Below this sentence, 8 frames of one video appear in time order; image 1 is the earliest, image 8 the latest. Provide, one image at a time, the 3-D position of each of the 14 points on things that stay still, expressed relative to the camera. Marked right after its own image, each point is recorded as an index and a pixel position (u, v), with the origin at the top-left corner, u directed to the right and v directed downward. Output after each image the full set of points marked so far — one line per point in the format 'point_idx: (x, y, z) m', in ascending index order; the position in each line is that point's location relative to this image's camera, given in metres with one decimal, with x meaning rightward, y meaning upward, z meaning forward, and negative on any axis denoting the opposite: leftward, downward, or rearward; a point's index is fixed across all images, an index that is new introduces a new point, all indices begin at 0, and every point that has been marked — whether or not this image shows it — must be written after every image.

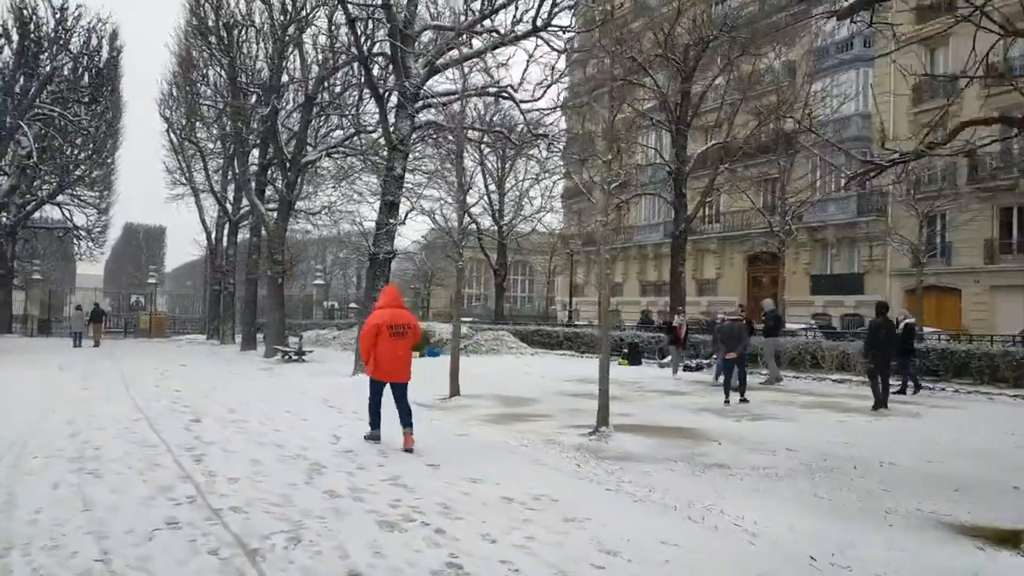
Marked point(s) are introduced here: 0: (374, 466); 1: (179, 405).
0: (-1.2, -1.6, +6.5) m
1: (-4.7, -1.6, +10.1) m
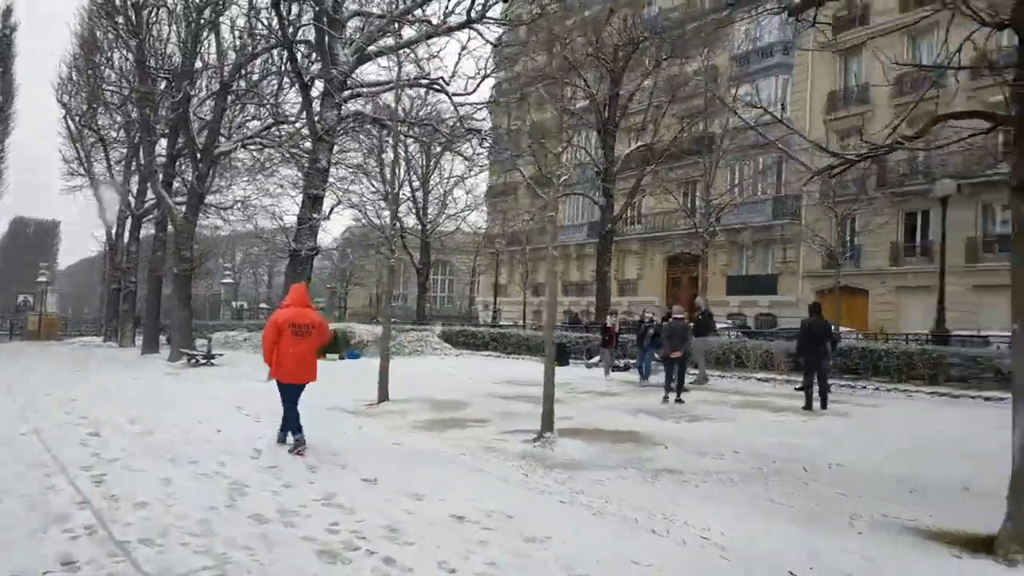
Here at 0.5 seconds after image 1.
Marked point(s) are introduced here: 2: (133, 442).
0: (-1.7, -1.6, +5.9) m
1: (-5.5, -1.6, +9.1) m
2: (-3.9, -1.6, +7.5) m
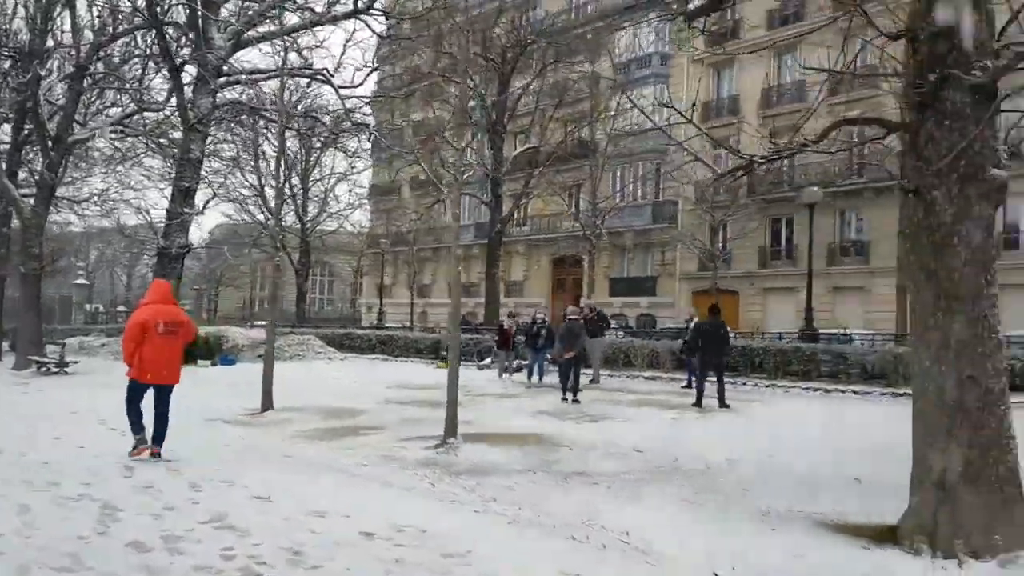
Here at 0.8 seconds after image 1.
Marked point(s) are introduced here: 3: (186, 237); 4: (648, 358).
0: (-2.4, -1.6, +5.3) m
1: (-6.7, -1.6, +7.9) m
2: (-4.8, -1.5, +6.5) m
3: (-6.1, +0.9, +13.5) m
4: (+3.0, -1.5, +15.9) m
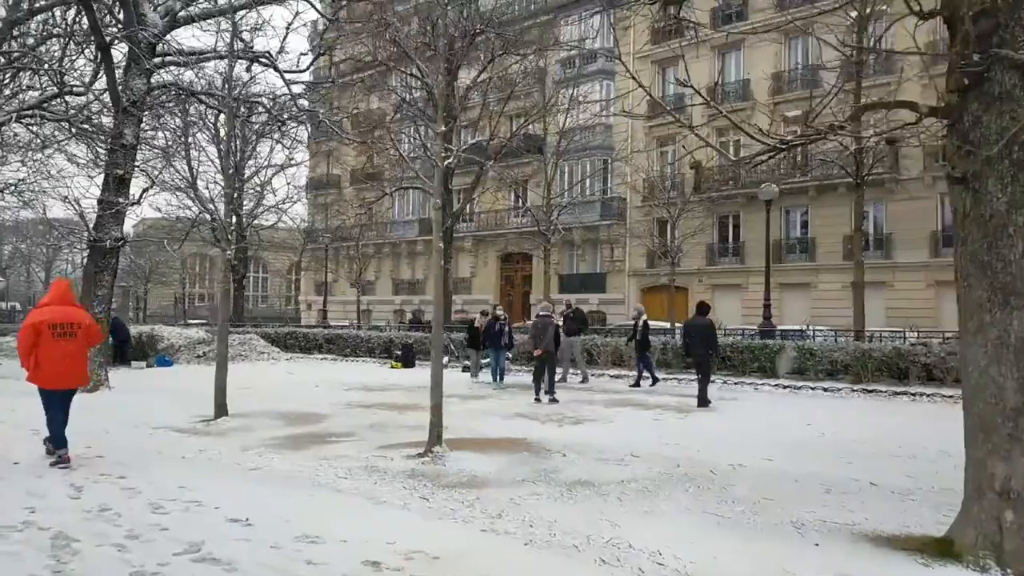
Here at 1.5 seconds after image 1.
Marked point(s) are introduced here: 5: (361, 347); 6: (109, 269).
0: (-2.3, -1.5, +4.6) m
1: (-6.8, -1.5, +6.7) m
2: (-4.8, -1.5, +5.6) m
3: (-6.7, +1.0, +12.4) m
4: (+2.2, -1.5, +15.6) m
5: (-4.0, -1.6, +19.4) m
6: (-7.0, +0.3, +12.5) m
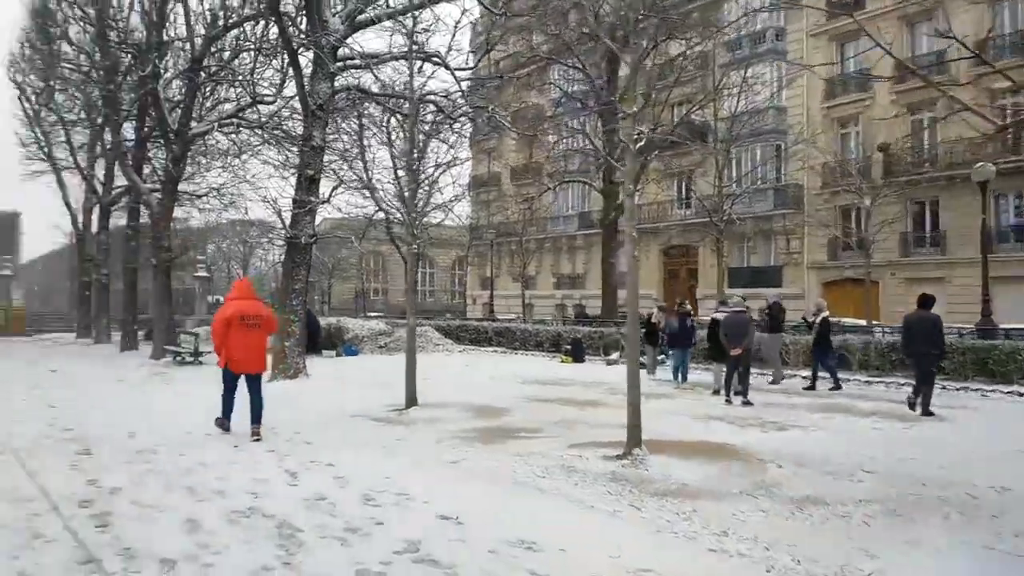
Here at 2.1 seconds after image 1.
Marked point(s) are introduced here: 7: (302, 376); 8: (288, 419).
0: (-0.9, -1.5, +4.5) m
1: (-4.9, -1.5, +7.5) m
2: (-3.1, -1.5, +6.0) m
3: (-3.6, +1.1, +13.1) m
4: (+5.7, -1.3, +14.4) m
5: (+0.5, -1.4, +19.4) m
6: (-3.8, +0.4, +13.2) m
7: (-3.8, -1.6, +13.0) m
8: (-2.7, -1.6, +8.7) m
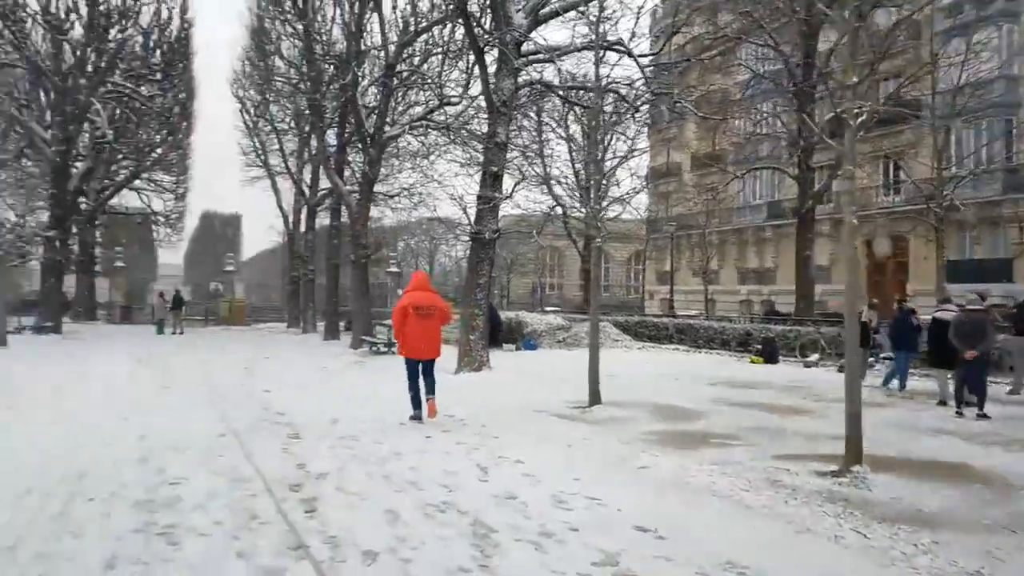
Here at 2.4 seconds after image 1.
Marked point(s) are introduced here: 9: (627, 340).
0: (+0.3, -1.5, +4.3) m
1: (-2.8, -1.4, +8.2) m
2: (-1.5, -1.4, +6.3) m
3: (-0.3, +1.2, +13.3) m
4: (+9.1, -1.3, +12.4) m
5: (+5.2, -1.3, +18.4) m
6: (-0.5, +0.5, +13.5) m
7: (-0.5, -1.5, +13.2) m
8: (-0.5, -1.5, +8.8) m
9: (+3.0, -1.4, +19.0) m
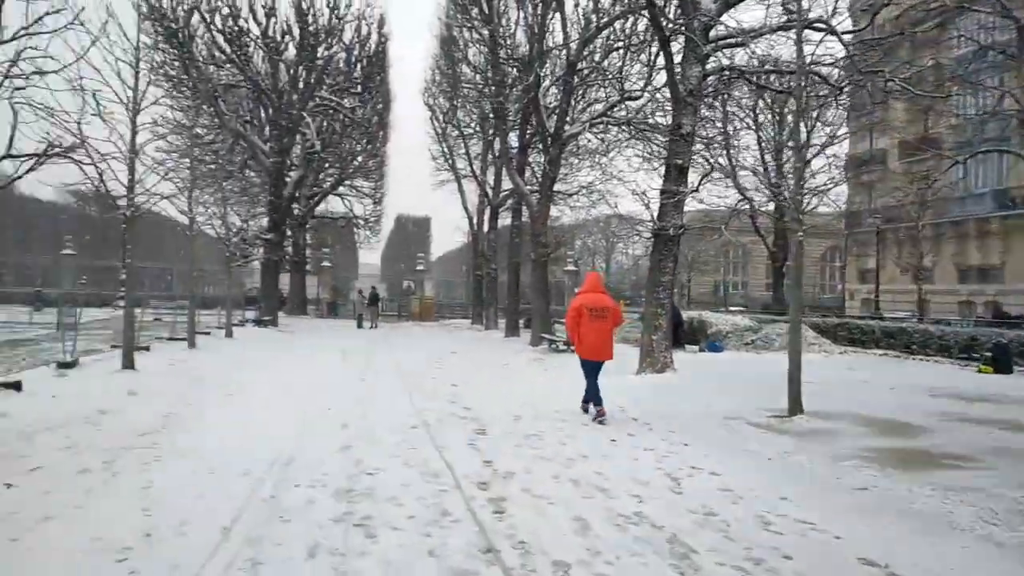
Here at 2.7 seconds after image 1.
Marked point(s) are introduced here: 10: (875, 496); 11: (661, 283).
0: (+1.4, -1.4, +3.9) m
1: (-0.7, -1.4, +8.4) m
2: (+0.1, -1.4, +6.2) m
3: (+3.0, +1.2, +12.7) m
4: (+11.8, -1.3, +9.5) m
5: (+9.5, -1.3, +16.4) m
6: (+2.8, +0.5, +12.9) m
7: (+2.8, -1.4, +12.7) m
8: (+1.7, -1.5, +8.4) m
9: (+7.5, -1.3, +17.5) m
10: (+2.6, -1.5, +5.3) m
11: (+2.6, +0.1, +12.7) m
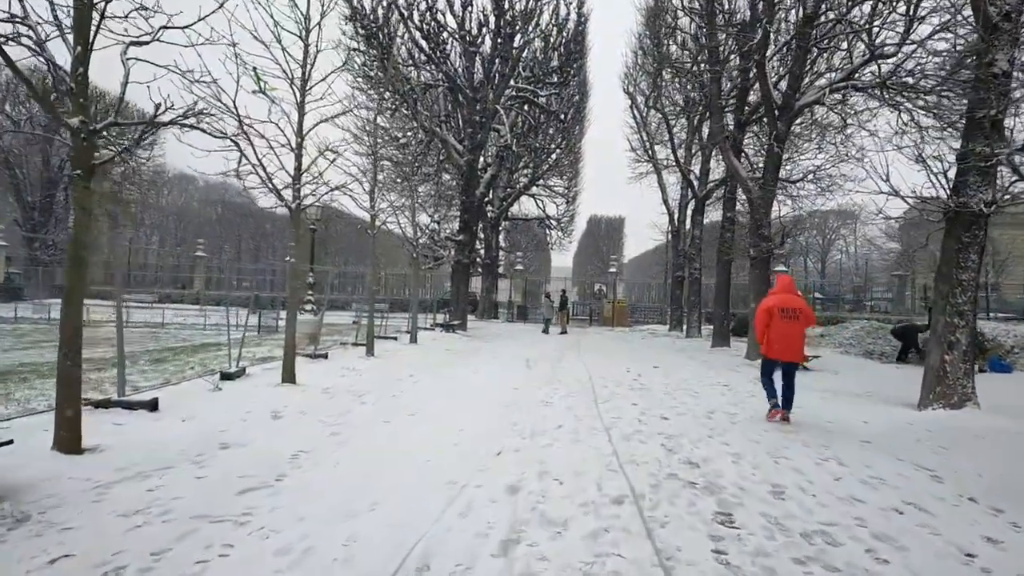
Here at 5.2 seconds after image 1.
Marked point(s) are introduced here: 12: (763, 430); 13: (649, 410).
0: (+2.1, -1.4, +0.9) m
1: (+1.2, -1.4, +5.9) m
2: (+1.5, -1.4, +3.6) m
3: (+5.9, +1.2, +9.1) m
4: (+13.7, -1.2, +3.7) m
5: (+13.2, -1.3, +10.9) m
6: (+5.9, +0.5, +9.3) m
7: (+5.7, -1.5, +9.1) m
8: (+3.6, -1.5, +5.3) m
9: (+11.6, -1.4, +12.5) m
10: (+3.7, -1.5, +2.0) m
11: (+5.6, +0.1, +9.1) m
12: (+2.5, -1.5, +7.3) m
13: (+1.6, -1.4, +8.3) m
